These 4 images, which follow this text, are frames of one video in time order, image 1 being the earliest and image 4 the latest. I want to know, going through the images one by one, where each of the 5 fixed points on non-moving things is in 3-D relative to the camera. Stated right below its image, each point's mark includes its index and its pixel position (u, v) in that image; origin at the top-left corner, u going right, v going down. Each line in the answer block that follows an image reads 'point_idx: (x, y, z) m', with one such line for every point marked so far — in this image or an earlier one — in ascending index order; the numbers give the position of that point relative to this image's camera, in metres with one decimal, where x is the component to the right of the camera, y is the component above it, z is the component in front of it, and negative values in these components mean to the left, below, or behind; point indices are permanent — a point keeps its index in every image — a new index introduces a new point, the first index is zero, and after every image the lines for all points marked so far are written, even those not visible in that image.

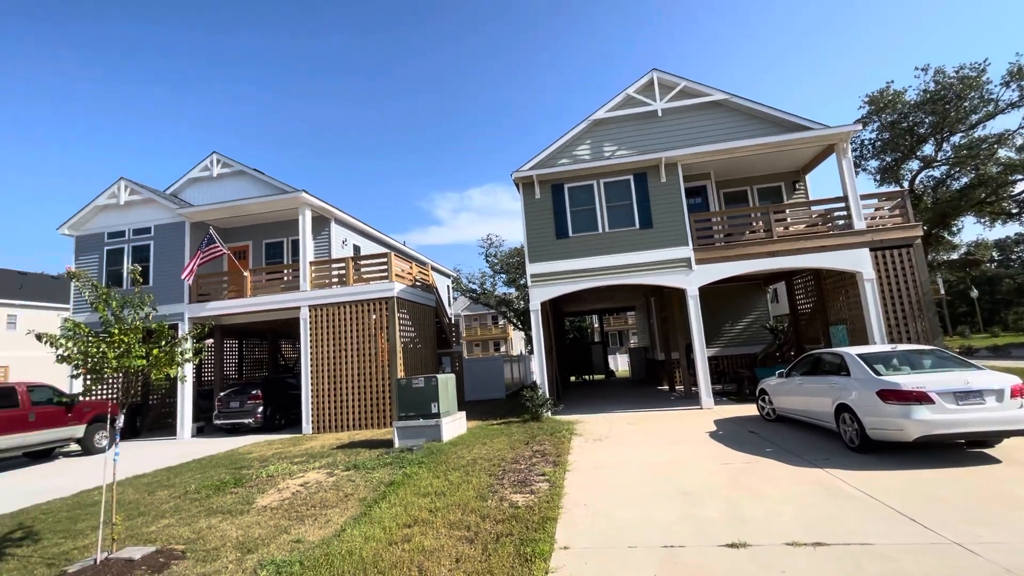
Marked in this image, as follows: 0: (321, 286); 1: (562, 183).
0: (-5.9, +0.1, +14.7) m
1: (+1.5, +3.0, +13.8) m
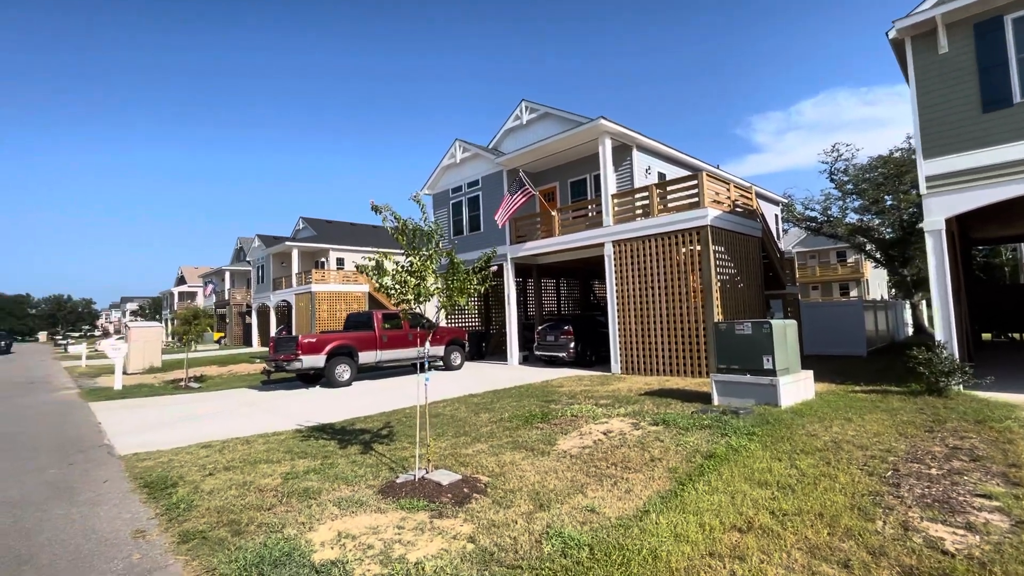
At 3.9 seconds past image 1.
0: (+3.2, +1.9, +13.6) m
1: (+8.4, +4.7, +8.3) m
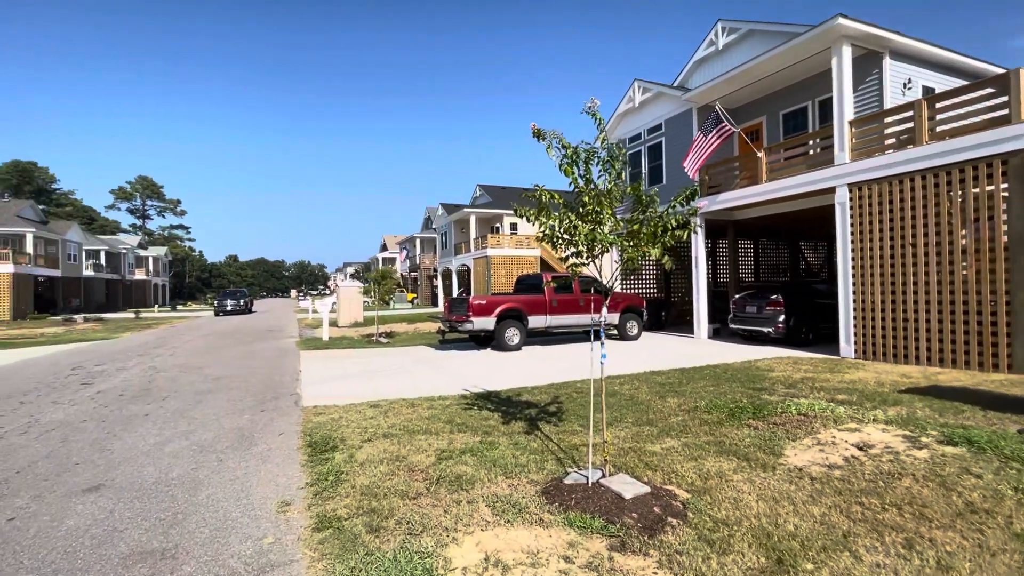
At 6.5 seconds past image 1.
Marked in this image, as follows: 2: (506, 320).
0: (+7.5, +2.8, +10.1) m
1: (+10.6, +5.2, +3.1) m
2: (-0.2, -0.8, +11.9) m
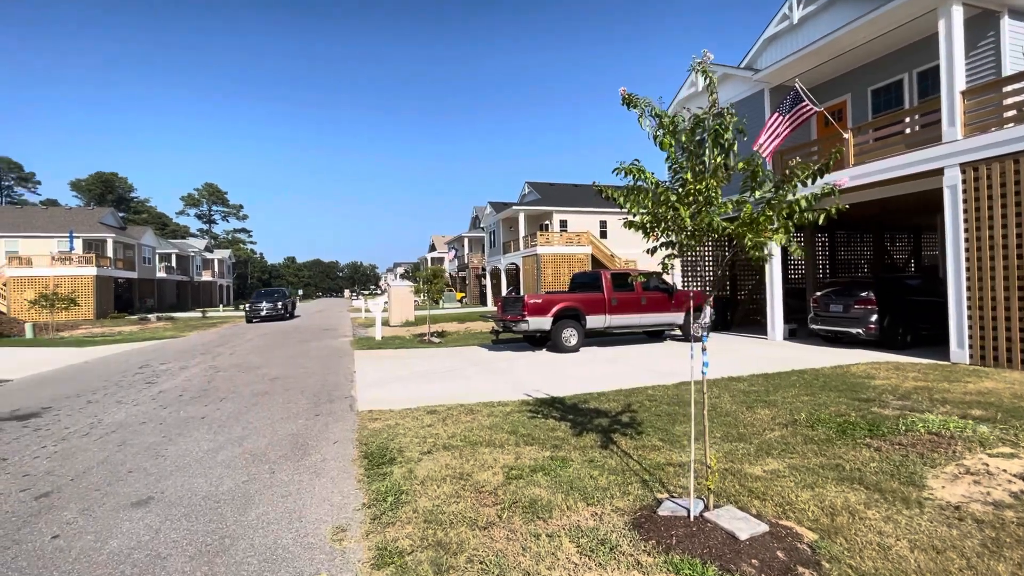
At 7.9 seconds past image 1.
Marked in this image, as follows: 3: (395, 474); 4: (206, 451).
0: (+8.7, +2.9, +8.8) m
1: (+11.0, +5.2, +1.5) m
2: (+1.2, -0.8, +11.3) m
3: (-1.0, -1.6, +4.1) m
4: (-3.0, -1.6, +4.7) m
